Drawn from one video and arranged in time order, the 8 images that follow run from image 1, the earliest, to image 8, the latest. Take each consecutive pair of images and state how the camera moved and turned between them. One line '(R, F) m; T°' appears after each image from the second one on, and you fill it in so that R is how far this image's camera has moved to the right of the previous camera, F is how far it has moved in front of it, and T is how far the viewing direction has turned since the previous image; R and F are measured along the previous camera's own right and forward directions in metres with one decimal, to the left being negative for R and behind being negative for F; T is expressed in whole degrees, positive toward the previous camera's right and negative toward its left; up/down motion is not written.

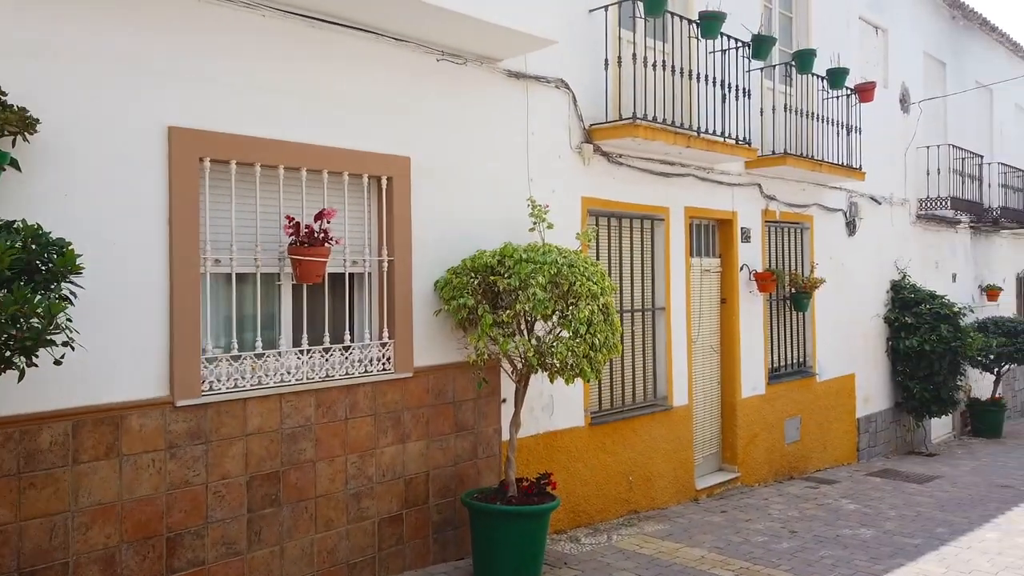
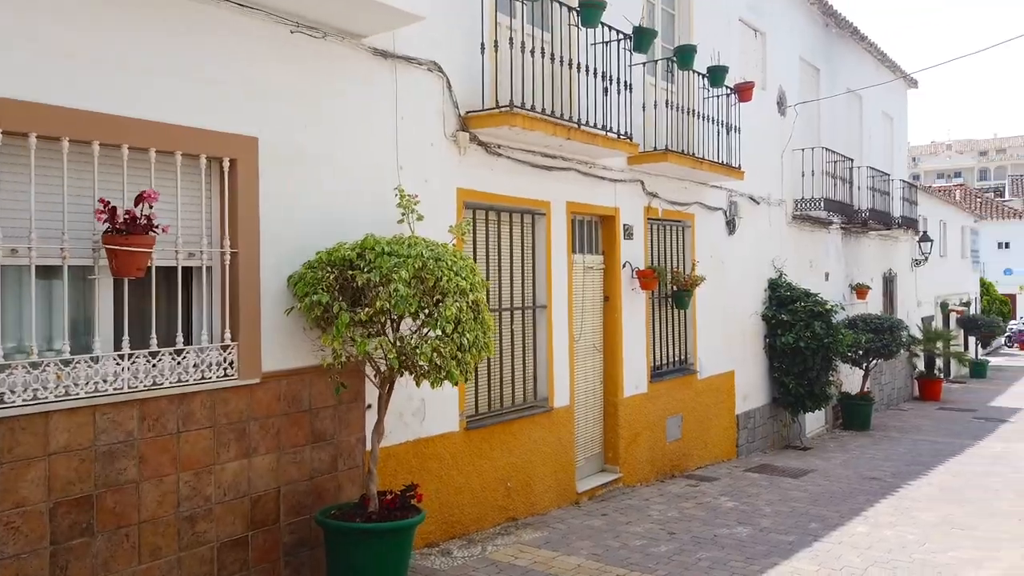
(+0.2, +0.4) m; +8°
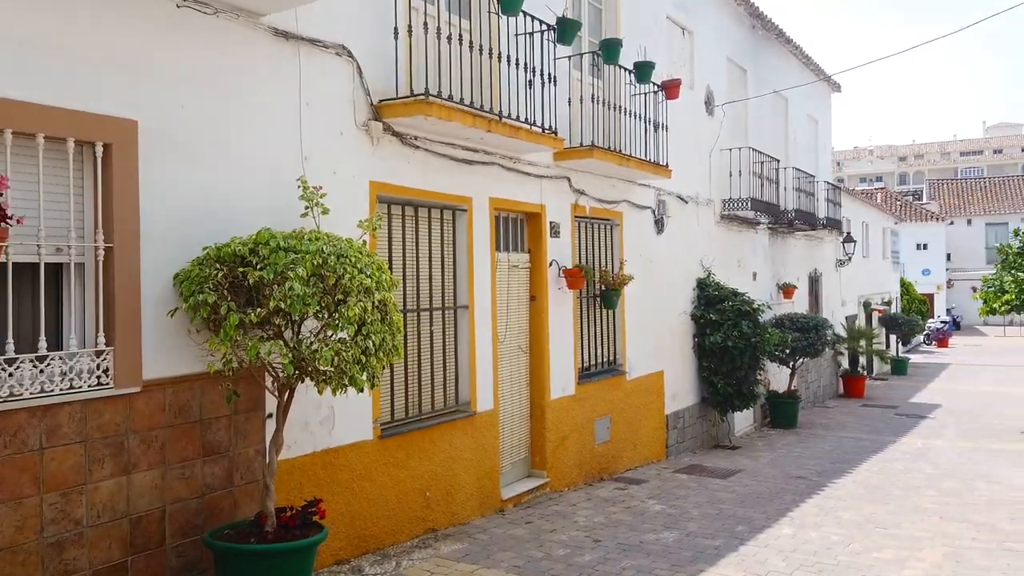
(+0.2, +0.3) m; +5°
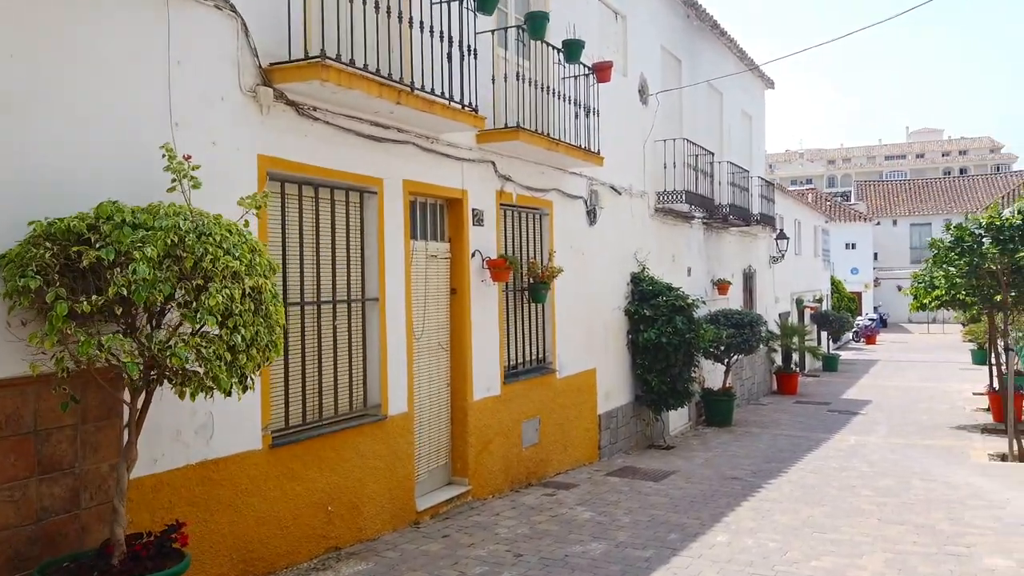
(+0.2, +0.6) m; +4°
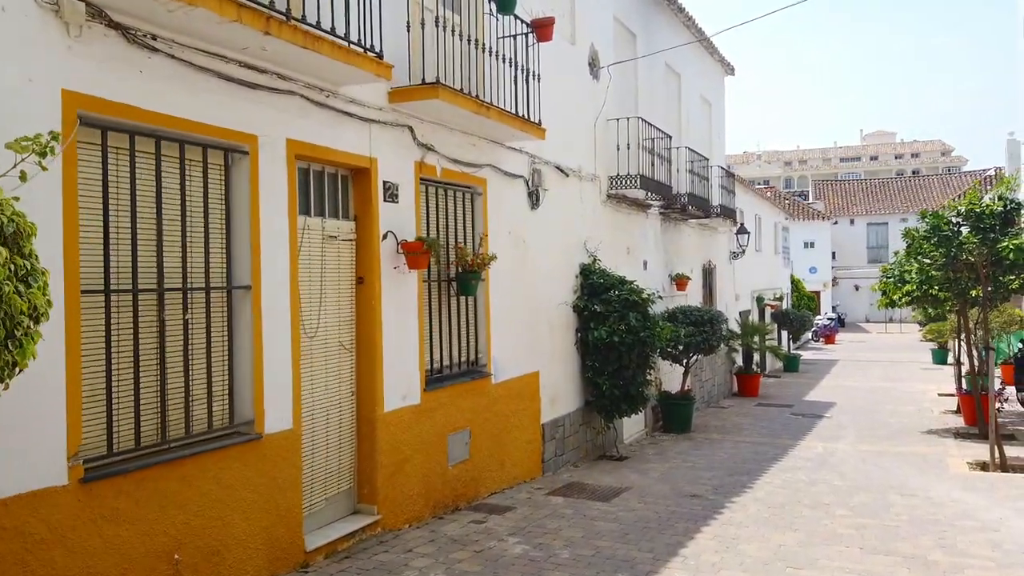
(+0.3, +1.2) m; +3°
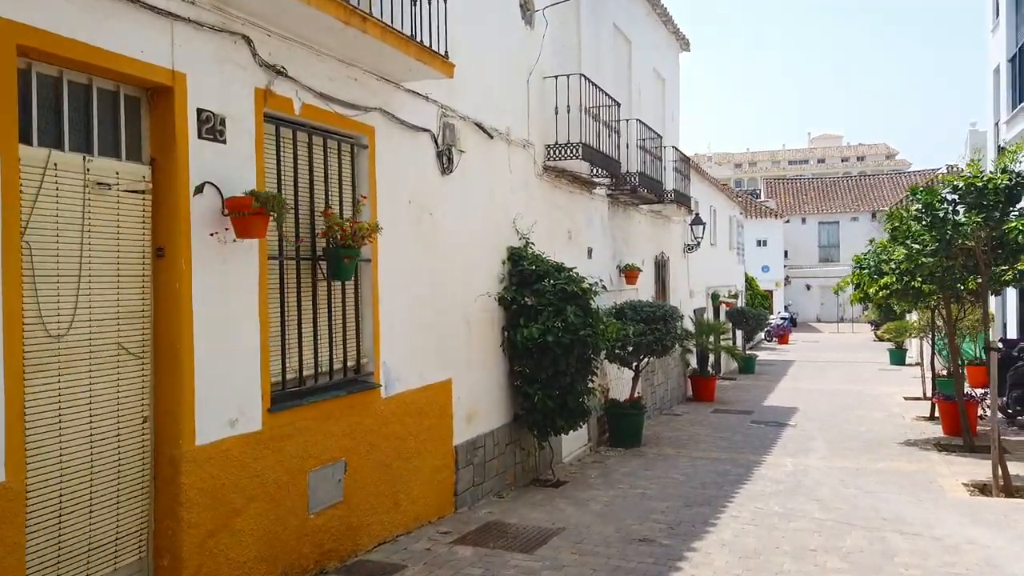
(+0.4, +1.9) m; +3°
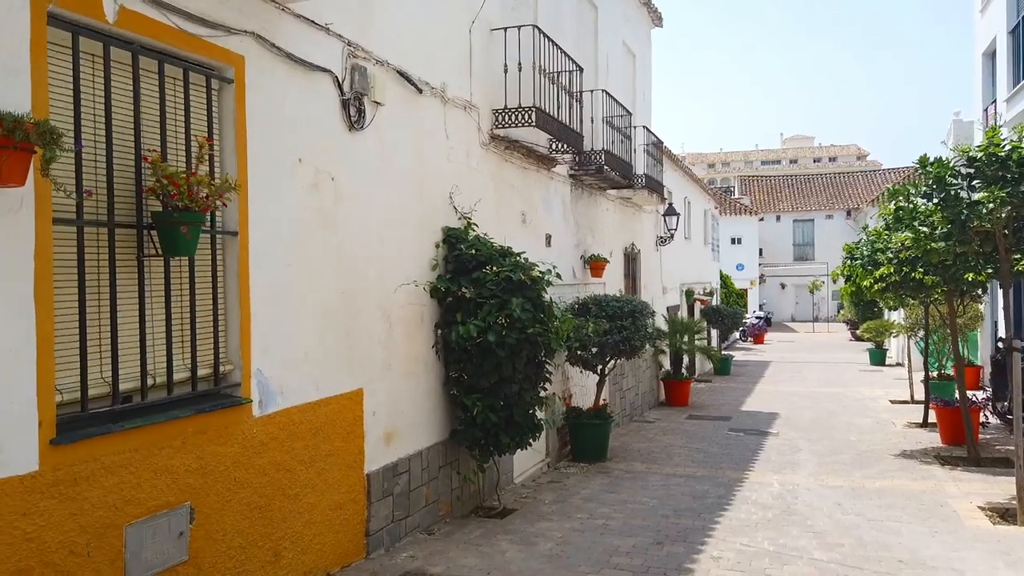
(+0.3, +1.4) m; +2°
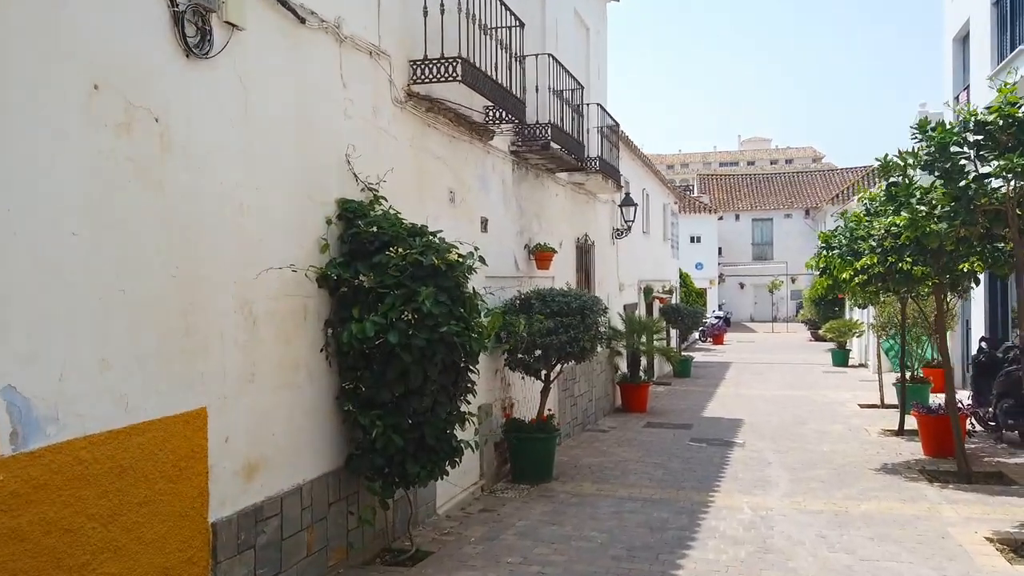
(+0.3, +1.4) m; +3°
